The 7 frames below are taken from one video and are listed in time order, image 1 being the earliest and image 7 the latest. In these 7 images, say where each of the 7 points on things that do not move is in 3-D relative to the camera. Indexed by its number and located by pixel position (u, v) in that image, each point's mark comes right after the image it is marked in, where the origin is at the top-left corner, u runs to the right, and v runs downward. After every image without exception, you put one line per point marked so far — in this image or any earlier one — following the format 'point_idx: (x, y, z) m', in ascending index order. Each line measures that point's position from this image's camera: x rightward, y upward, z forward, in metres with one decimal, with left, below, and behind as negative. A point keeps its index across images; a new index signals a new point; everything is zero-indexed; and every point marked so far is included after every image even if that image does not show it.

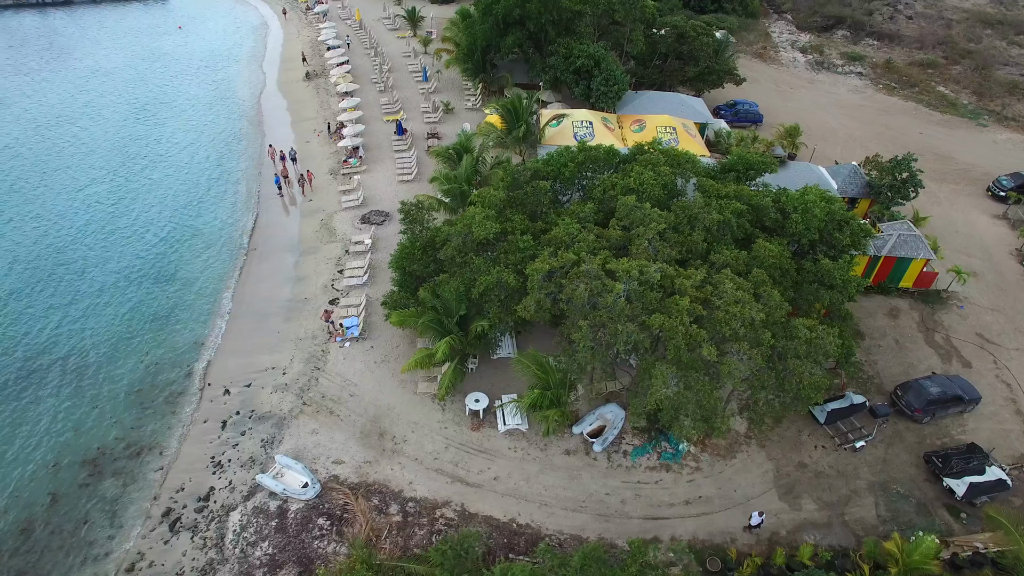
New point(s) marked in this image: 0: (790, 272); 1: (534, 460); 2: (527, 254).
0: (+8.5, +0.5, +18.4) m
1: (+0.5, -5.0, +17.4) m
2: (+0.4, +0.9, +17.7) m
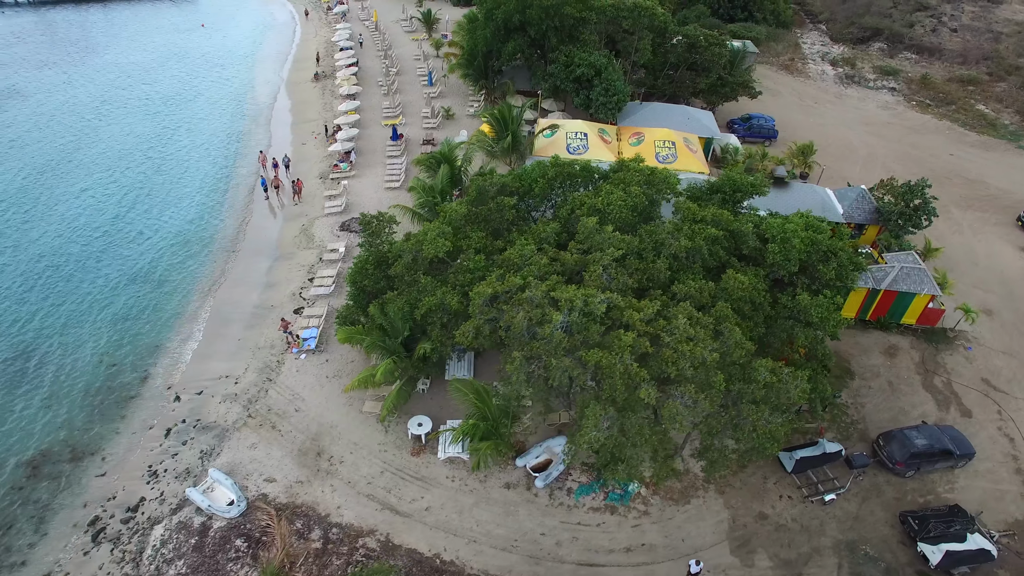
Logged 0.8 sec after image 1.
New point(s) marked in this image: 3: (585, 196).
0: (+7.1, -0.5, +17.1) m
1: (-1.2, -5.6, +16.6) m
2: (-1.0, +0.3, +16.9) m
3: (+2.3, +2.9, +19.0) m
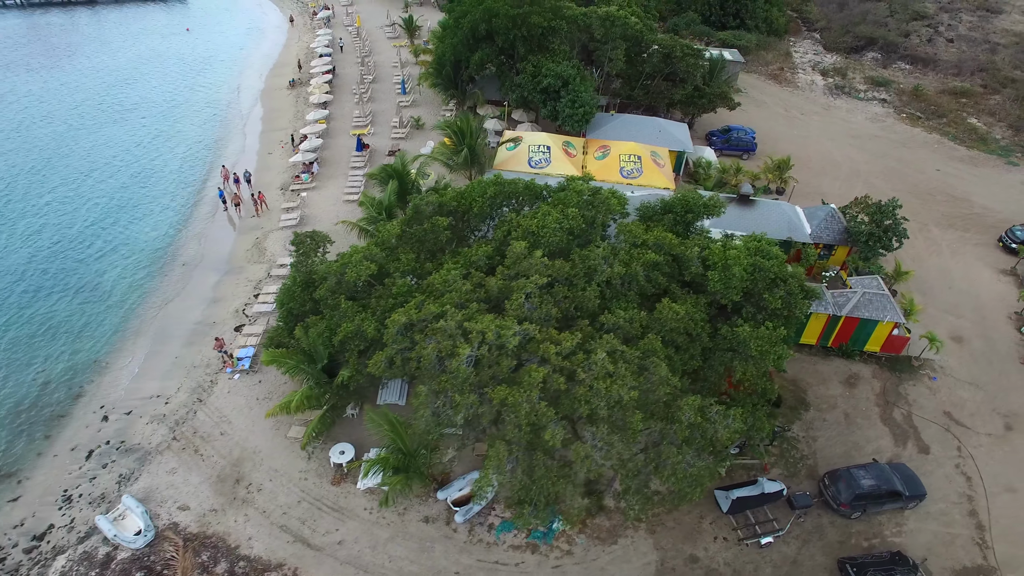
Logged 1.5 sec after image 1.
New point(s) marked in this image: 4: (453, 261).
0: (+5.0, -1.3, +16.3) m
1: (-3.3, -6.3, +16.0) m
2: (-3.1, -0.4, +16.3) m
3: (+0.3, +2.2, +18.3) m
4: (-1.7, +0.8, +17.4) m
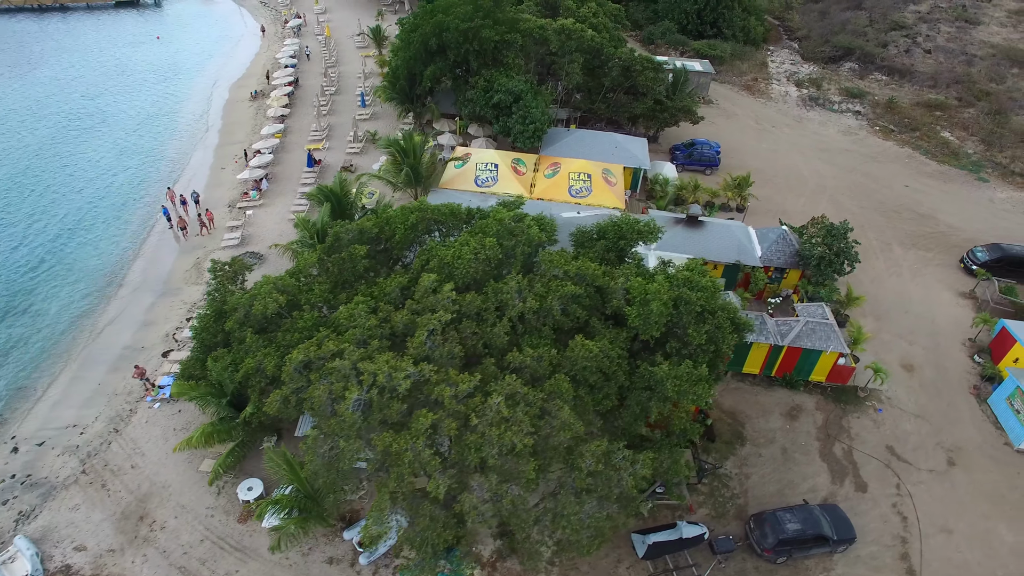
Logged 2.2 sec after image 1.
0: (+2.7, -2.2, +15.7) m
1: (-5.7, -7.1, +15.4) m
2: (-5.4, -1.3, +15.7) m
3: (-2.0, +1.3, +17.8) m
4: (-4.0, -0.1, +16.8) m
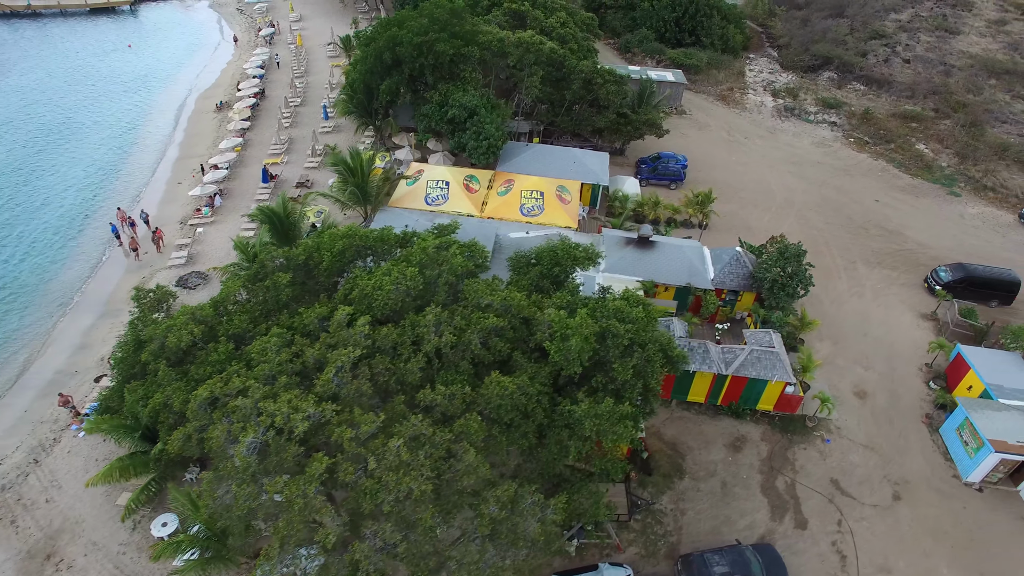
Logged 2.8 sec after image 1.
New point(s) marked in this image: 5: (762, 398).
0: (+0.5, -3.1, +15.1) m
1: (-7.8, -8.0, +14.9) m
2: (-7.5, -2.1, +15.2) m
3: (-4.1, +0.4, +17.2) m
4: (-6.2, -1.0, +16.3) m
5: (+8.3, -3.6, +20.1) m
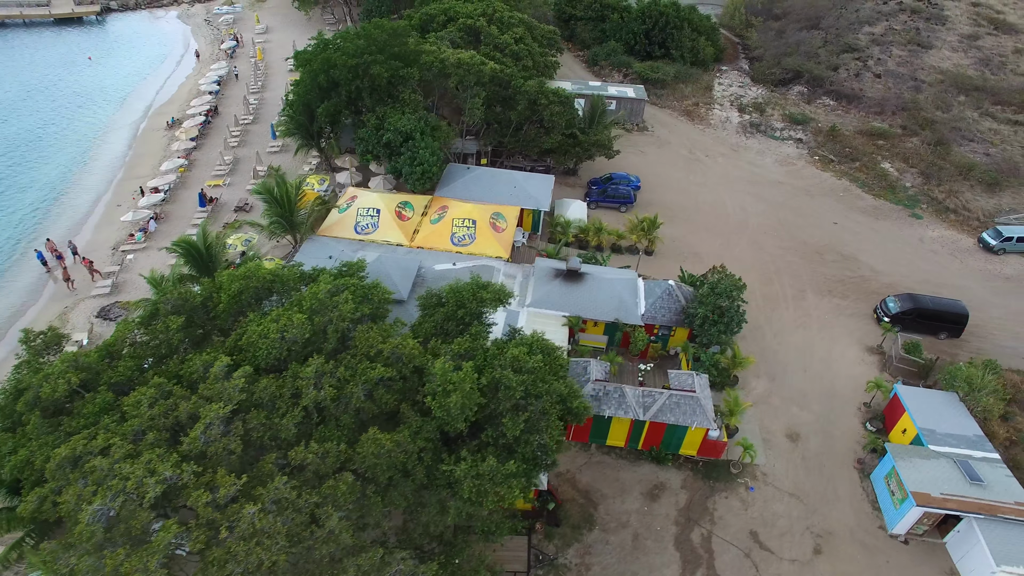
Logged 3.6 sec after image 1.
0: (-2.3, -4.4, +14.4) m
1: (-10.7, -9.2, +14.2) m
2: (-10.4, -3.3, +14.5) m
3: (-7.0, -0.8, +16.5) m
4: (-9.0, -2.2, +15.7) m
5: (+5.5, -4.9, +19.3) m
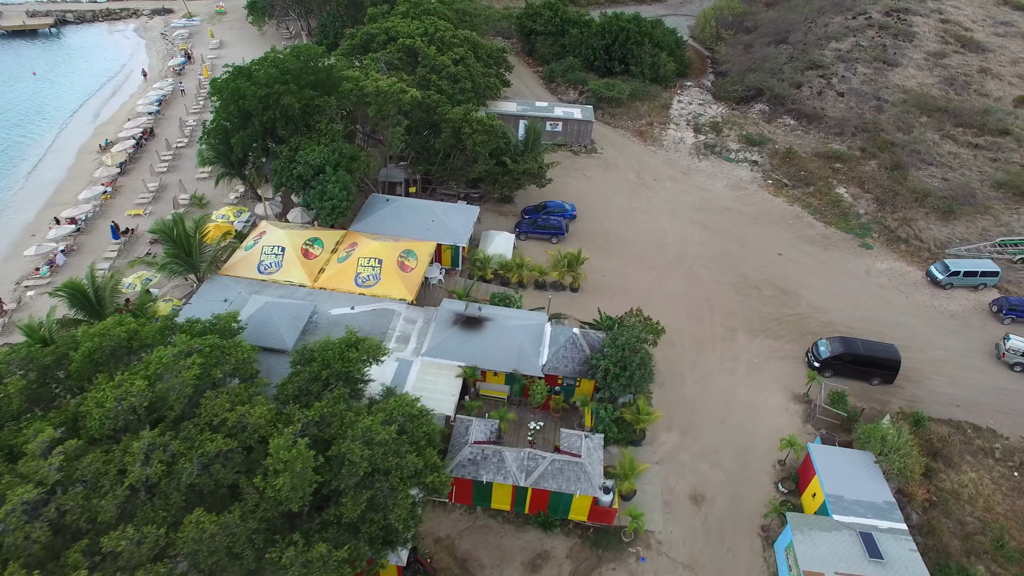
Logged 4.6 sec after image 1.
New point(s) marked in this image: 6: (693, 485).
0: (-6.0, -6.0, +13.4) m
1: (-14.4, -10.8, +13.3) m
2: (-14.1, -4.9, +13.6) m
3: (-10.6, -2.4, +15.6) m
4: (-12.7, -3.8, +14.7) m
5: (+1.8, -6.6, +18.2) m
6: (+6.1, -6.4, +20.0) m
